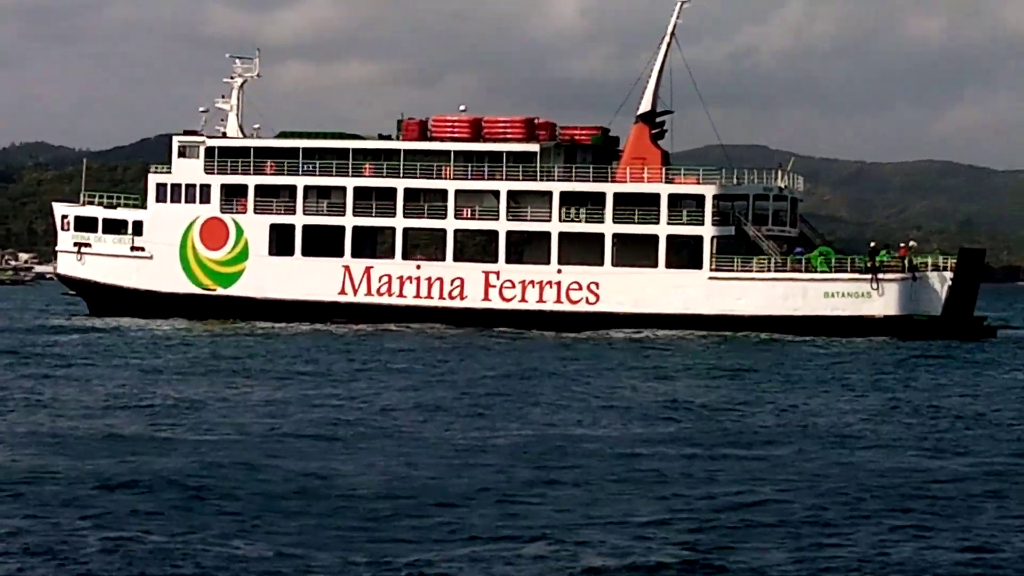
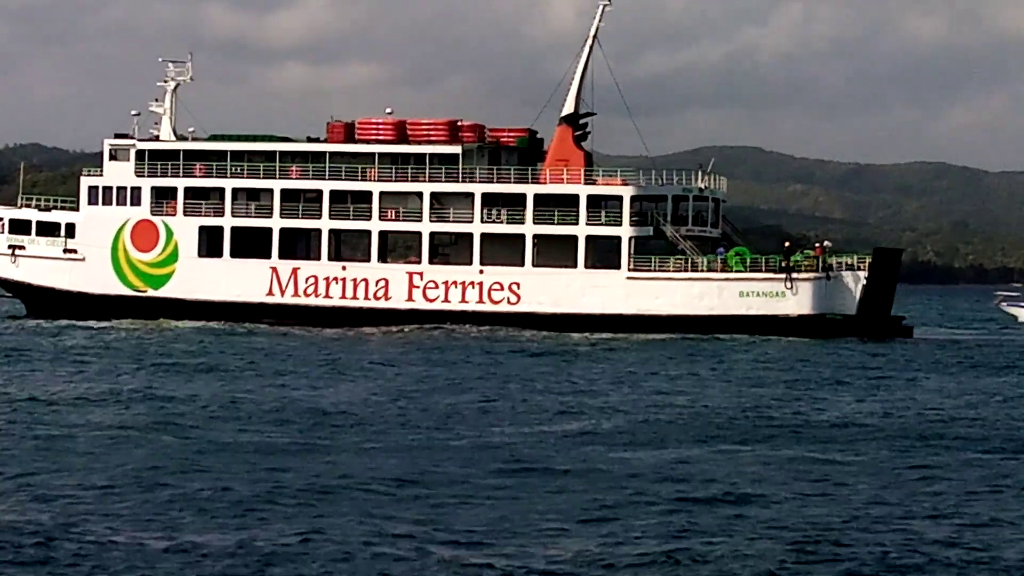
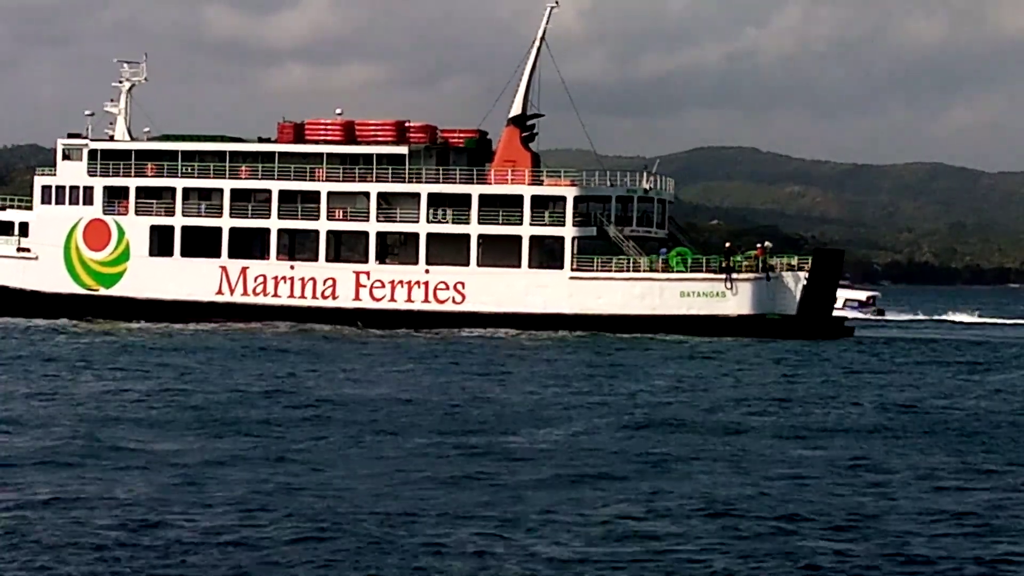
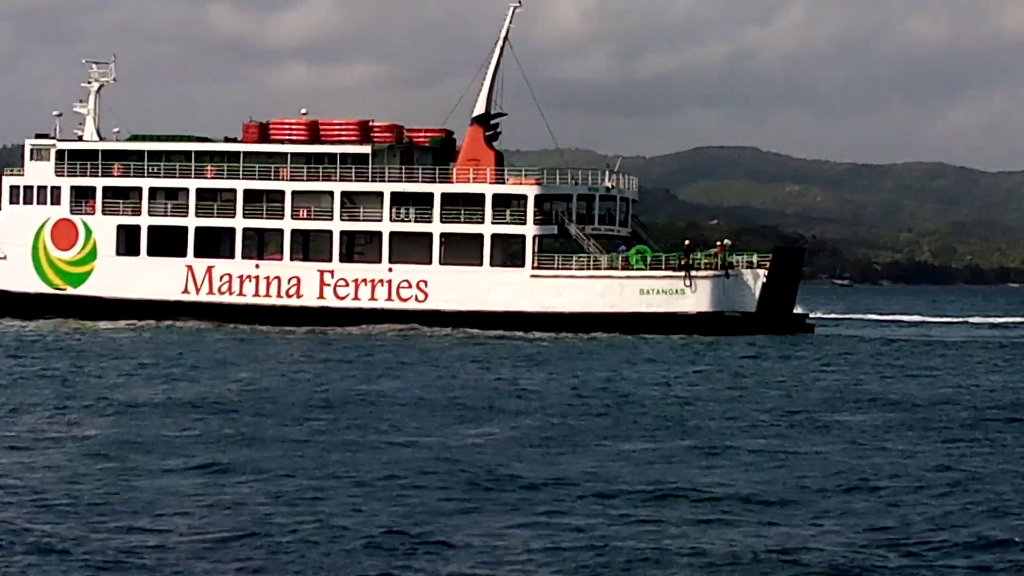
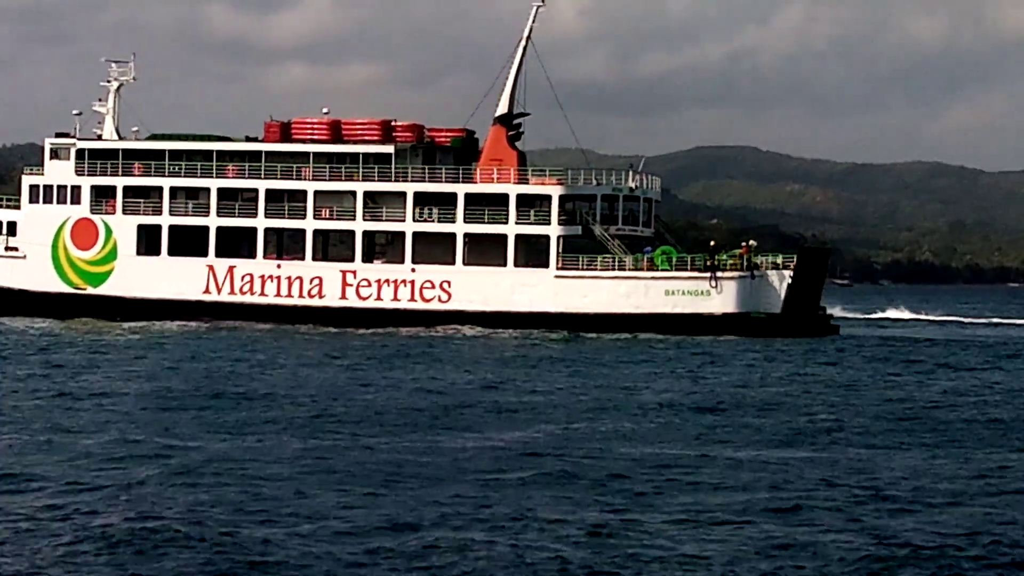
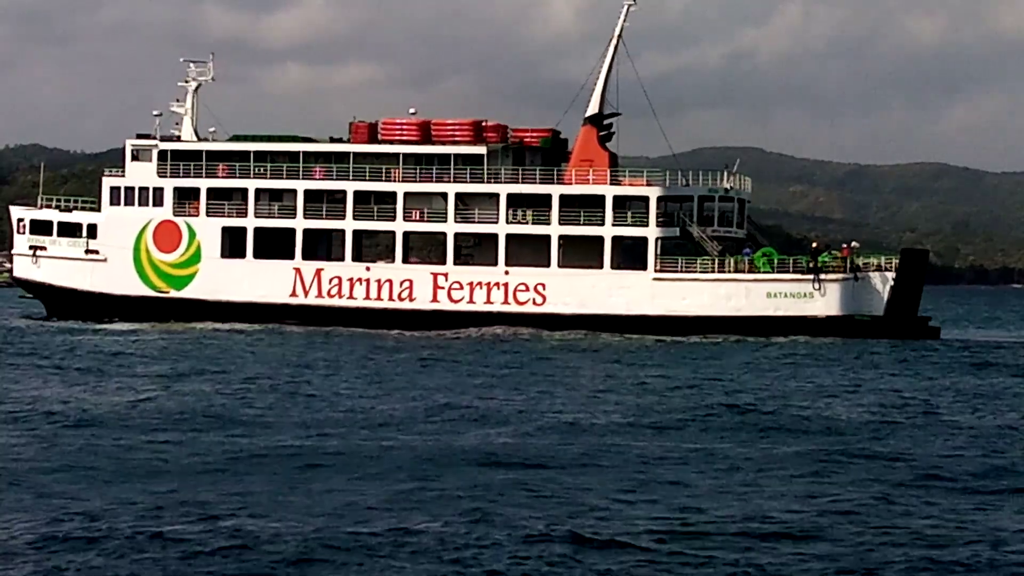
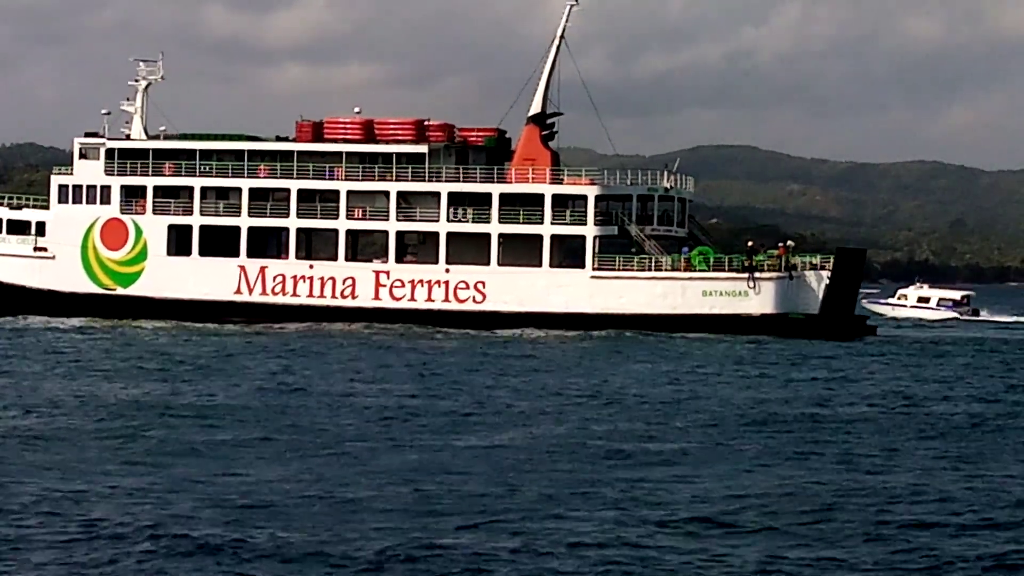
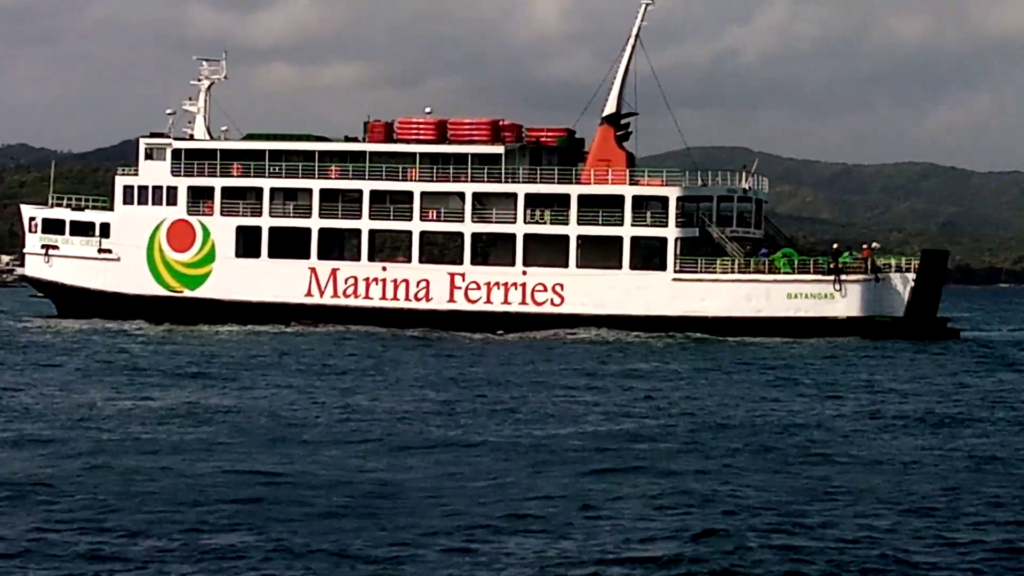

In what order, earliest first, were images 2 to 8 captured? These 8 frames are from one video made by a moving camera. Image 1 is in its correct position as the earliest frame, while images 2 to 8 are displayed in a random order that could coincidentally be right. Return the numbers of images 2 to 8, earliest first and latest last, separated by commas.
8, 6, 2, 7, 3, 5, 4
